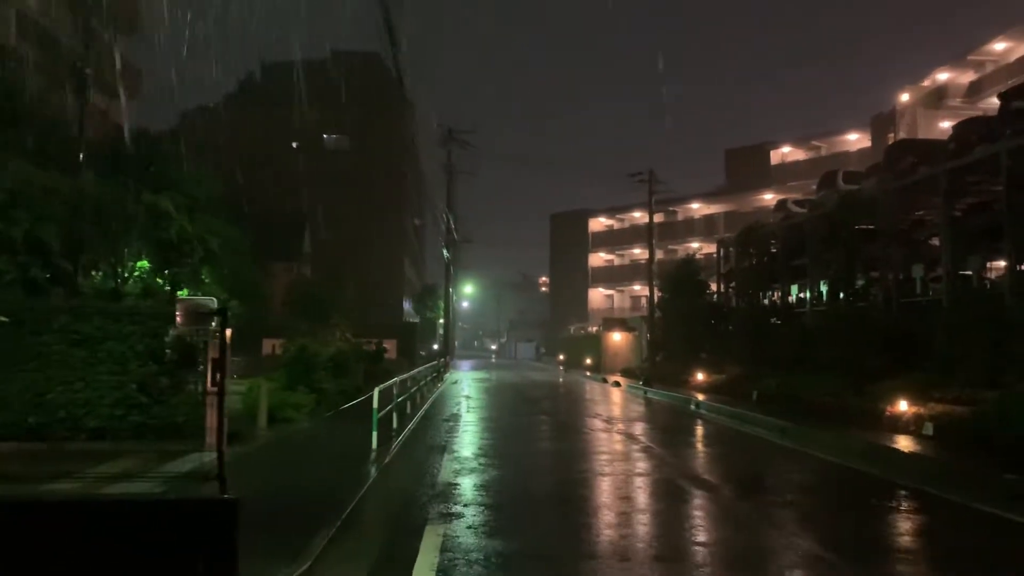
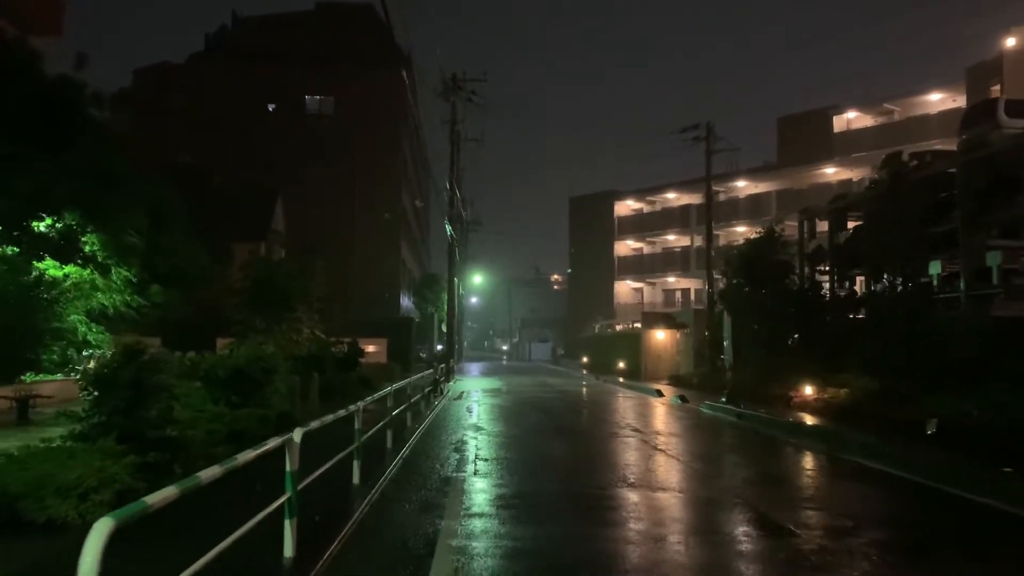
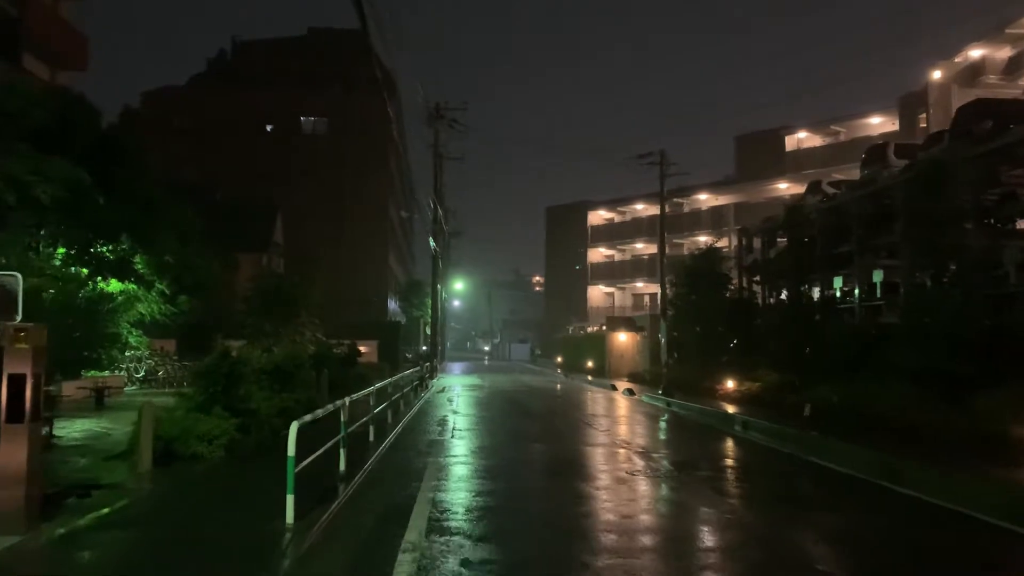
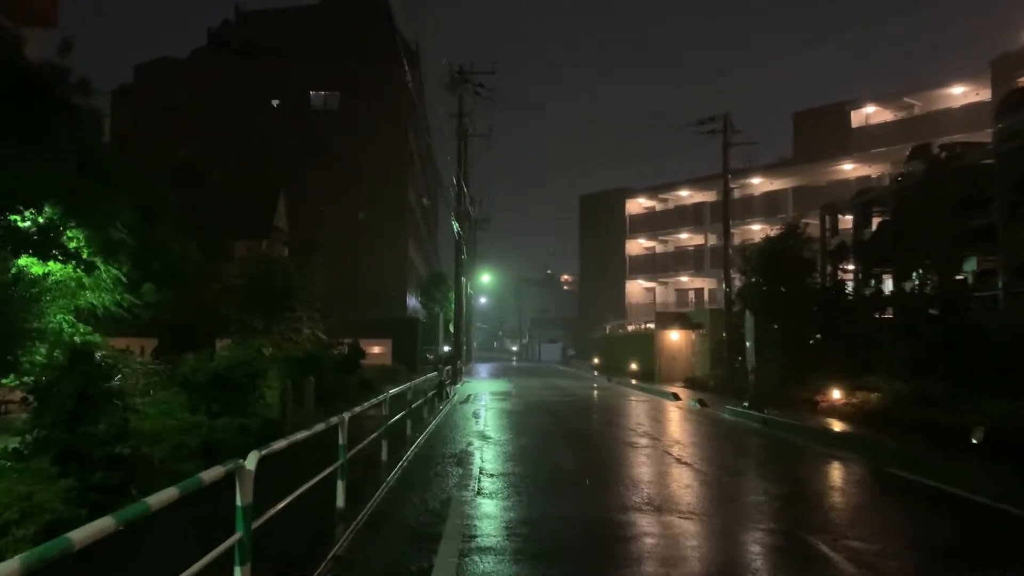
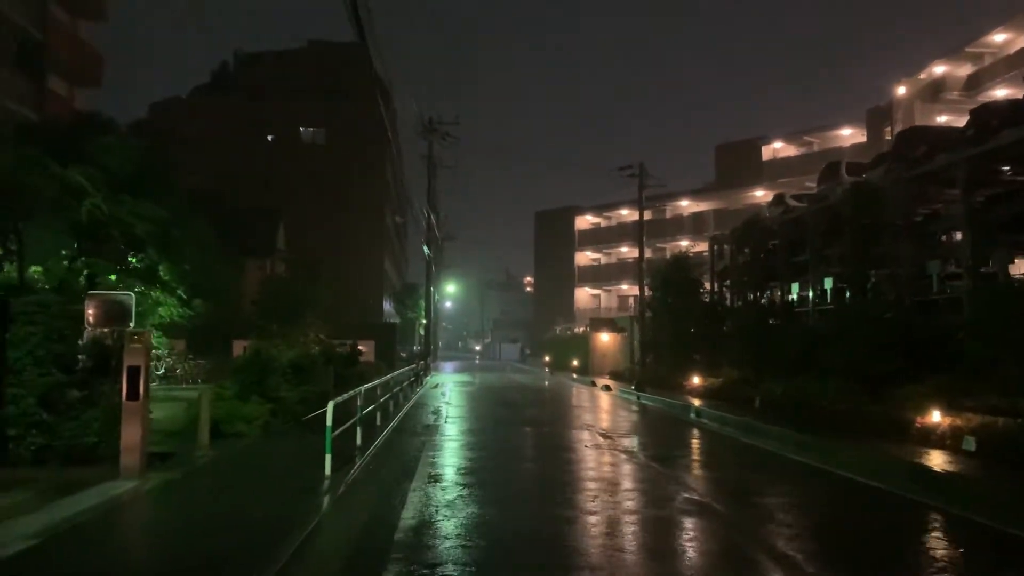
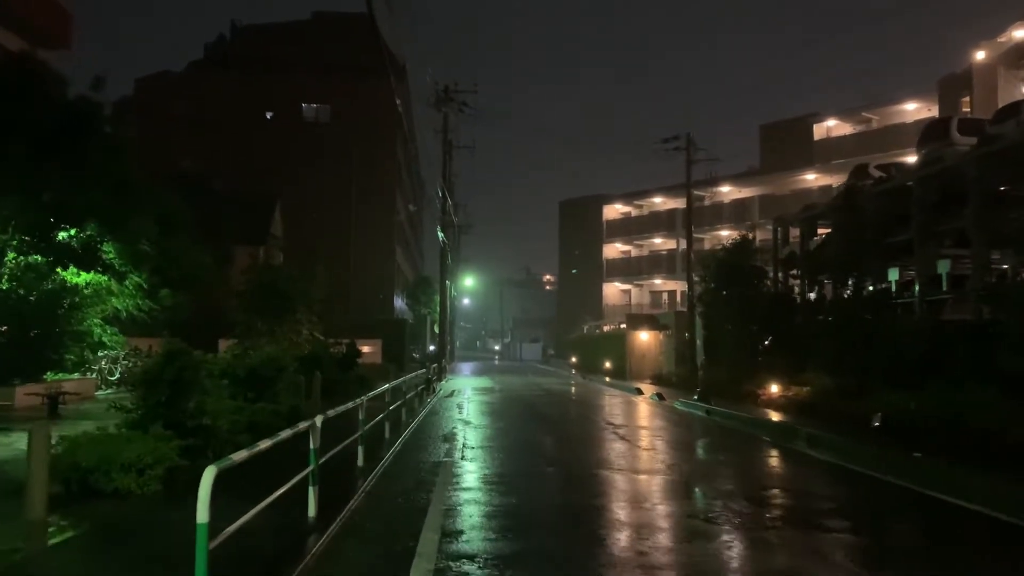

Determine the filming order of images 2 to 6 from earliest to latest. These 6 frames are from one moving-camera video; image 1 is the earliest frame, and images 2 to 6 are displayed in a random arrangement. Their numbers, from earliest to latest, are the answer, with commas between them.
5, 3, 6, 2, 4
